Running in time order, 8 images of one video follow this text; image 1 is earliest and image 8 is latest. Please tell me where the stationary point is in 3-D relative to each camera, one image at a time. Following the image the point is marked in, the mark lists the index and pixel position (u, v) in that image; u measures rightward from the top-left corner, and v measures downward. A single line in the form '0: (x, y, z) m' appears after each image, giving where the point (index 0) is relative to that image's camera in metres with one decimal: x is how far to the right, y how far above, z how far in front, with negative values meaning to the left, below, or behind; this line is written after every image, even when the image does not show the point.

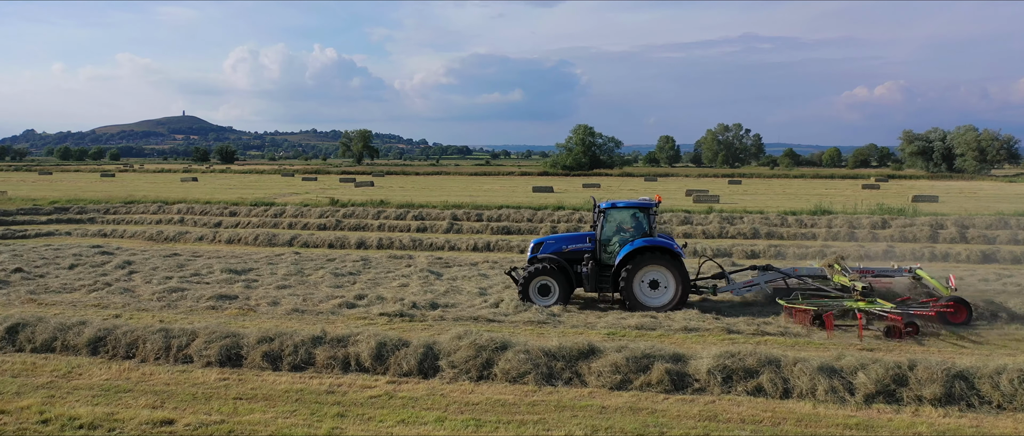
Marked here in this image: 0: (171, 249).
0: (-5.9, -0.5, +13.4) m
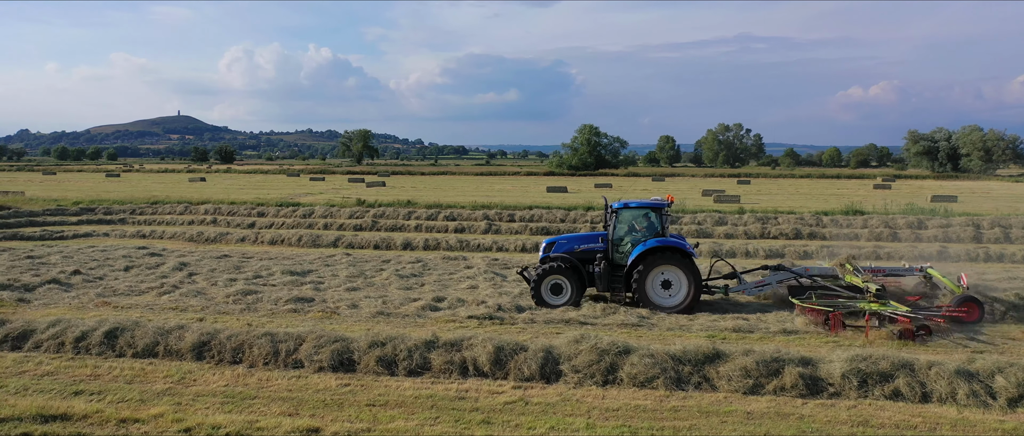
0: (-5.0, -0.6, +13.2) m
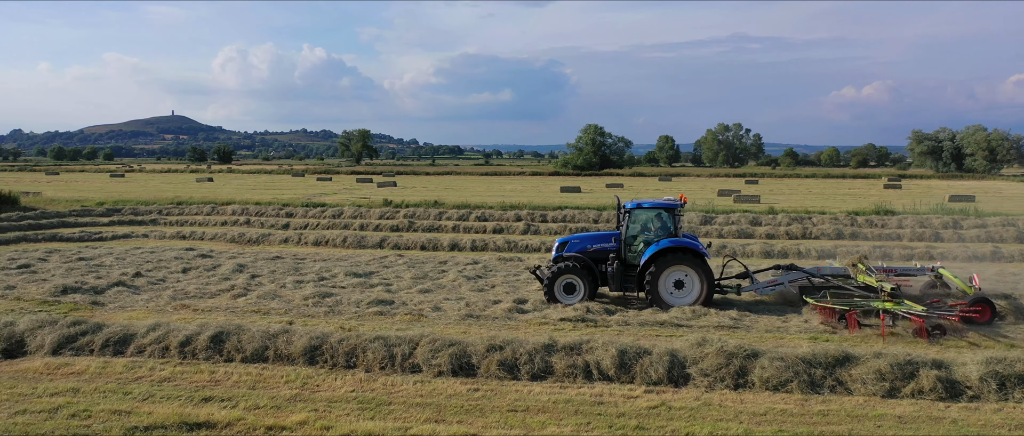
0: (-4.1, -0.6, +13.0) m
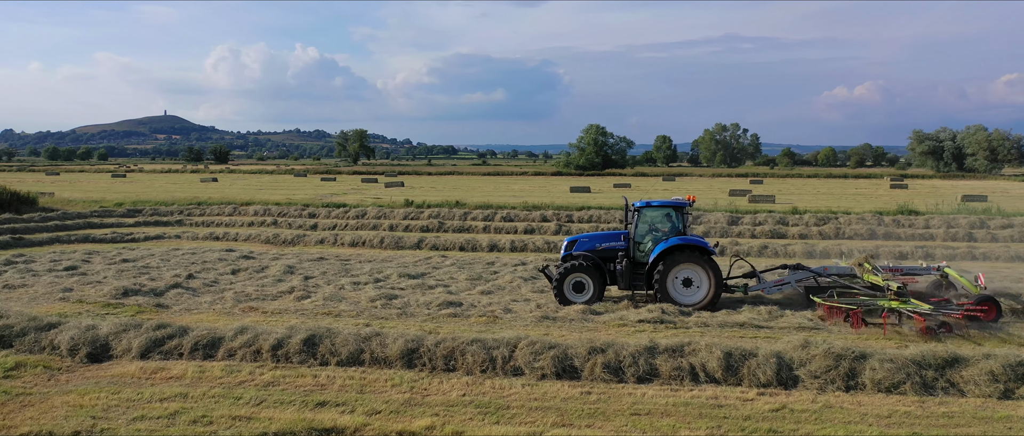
0: (-3.4, -0.6, +12.9) m
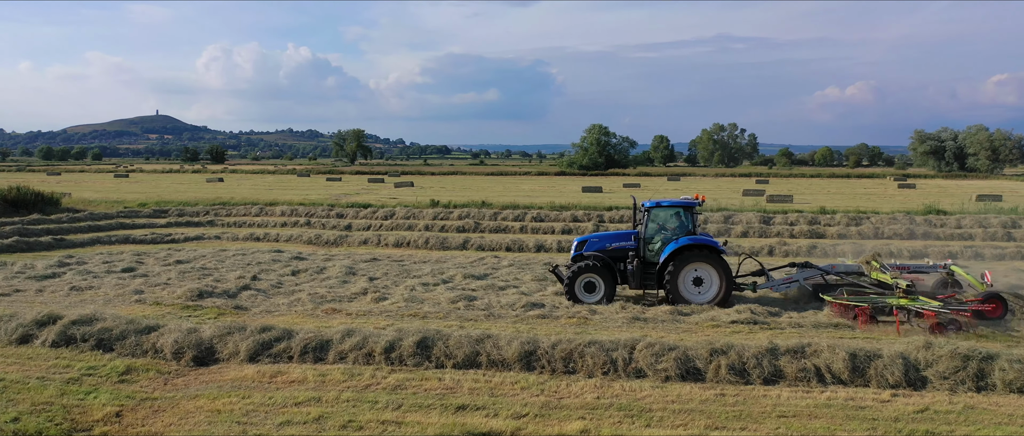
0: (-2.5, -0.6, +12.8) m
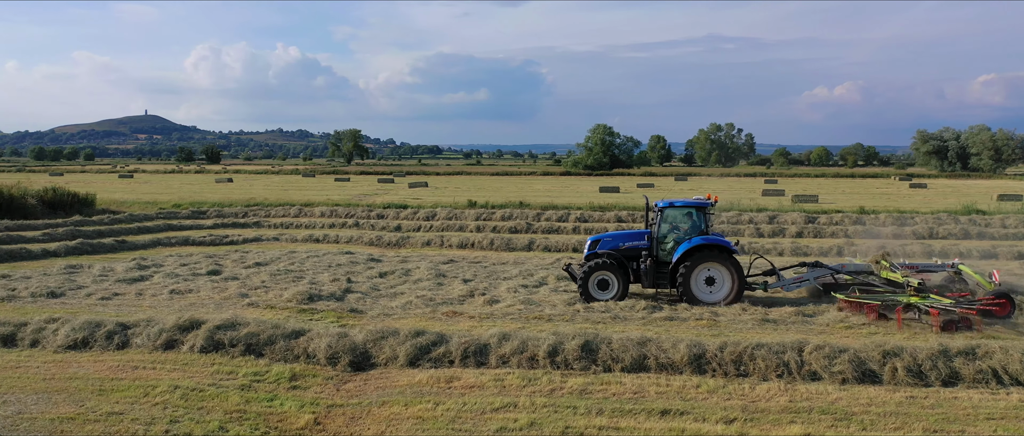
0: (-1.3, -0.6, +12.7) m
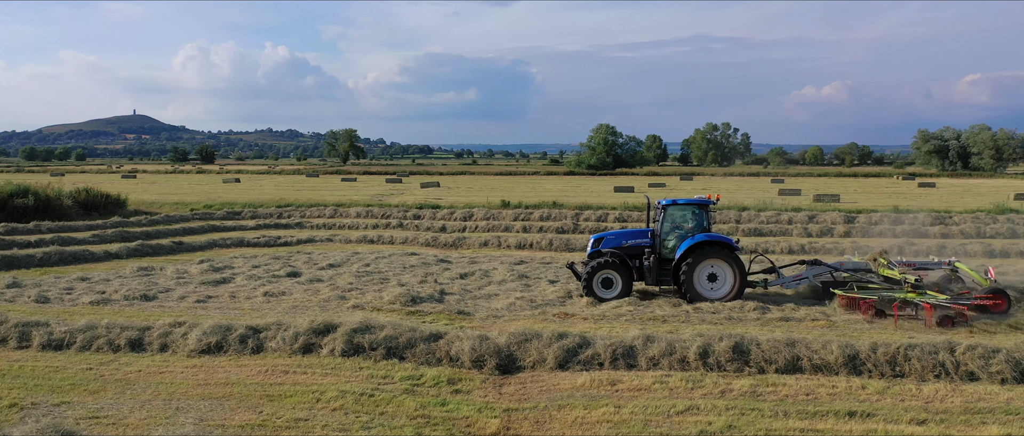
0: (-0.2, -0.6, +12.6) m
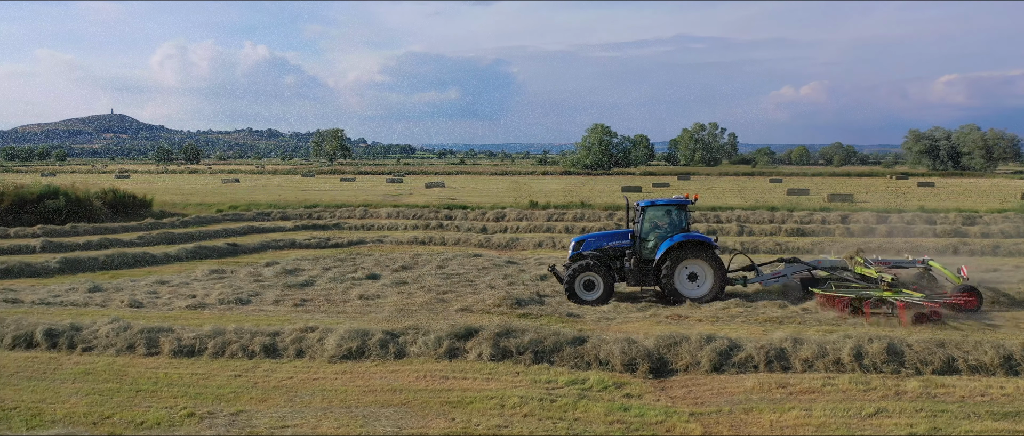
0: (+0.8, -0.6, +12.5) m
